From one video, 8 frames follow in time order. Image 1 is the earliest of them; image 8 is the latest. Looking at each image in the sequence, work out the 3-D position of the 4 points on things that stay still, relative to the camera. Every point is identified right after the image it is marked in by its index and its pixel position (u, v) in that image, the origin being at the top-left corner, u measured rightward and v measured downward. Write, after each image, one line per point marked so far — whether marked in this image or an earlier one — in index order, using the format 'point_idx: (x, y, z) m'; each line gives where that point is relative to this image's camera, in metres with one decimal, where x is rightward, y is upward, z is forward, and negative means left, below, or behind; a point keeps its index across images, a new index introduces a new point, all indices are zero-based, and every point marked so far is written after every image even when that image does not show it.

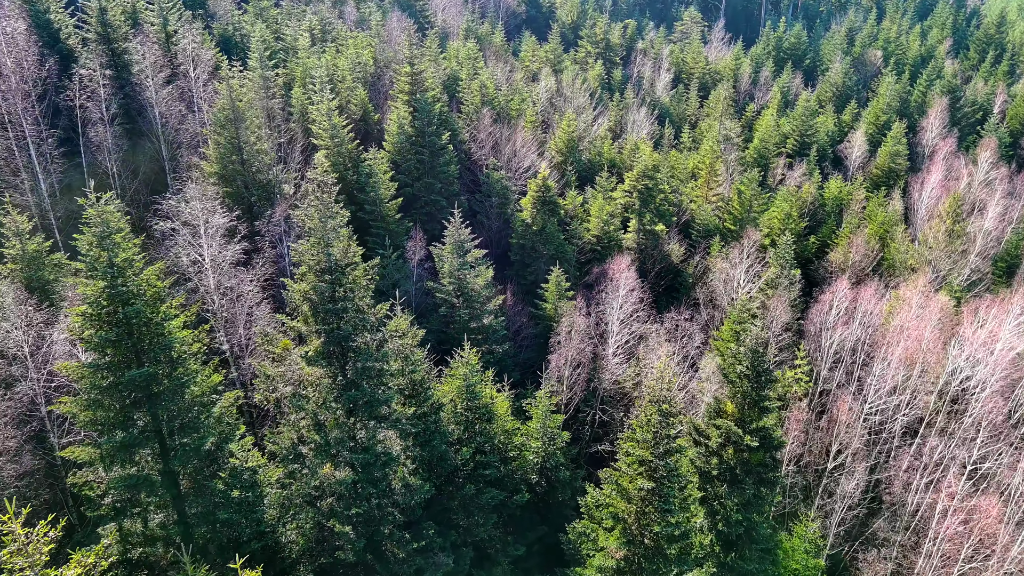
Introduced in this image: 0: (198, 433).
0: (-7.9, -3.7, +18.4) m
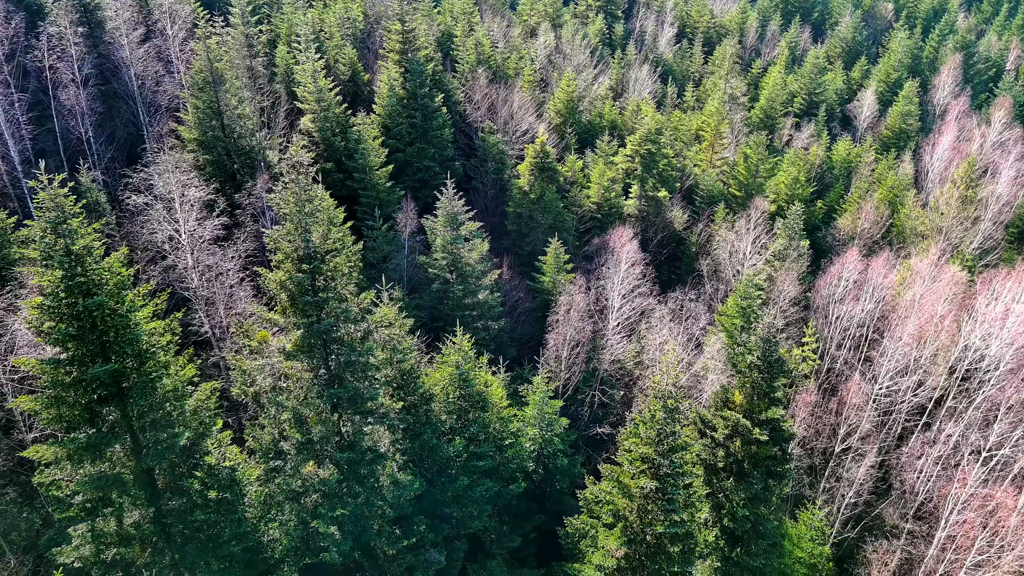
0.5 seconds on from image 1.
0: (-8.0, -3.3, +17.3) m
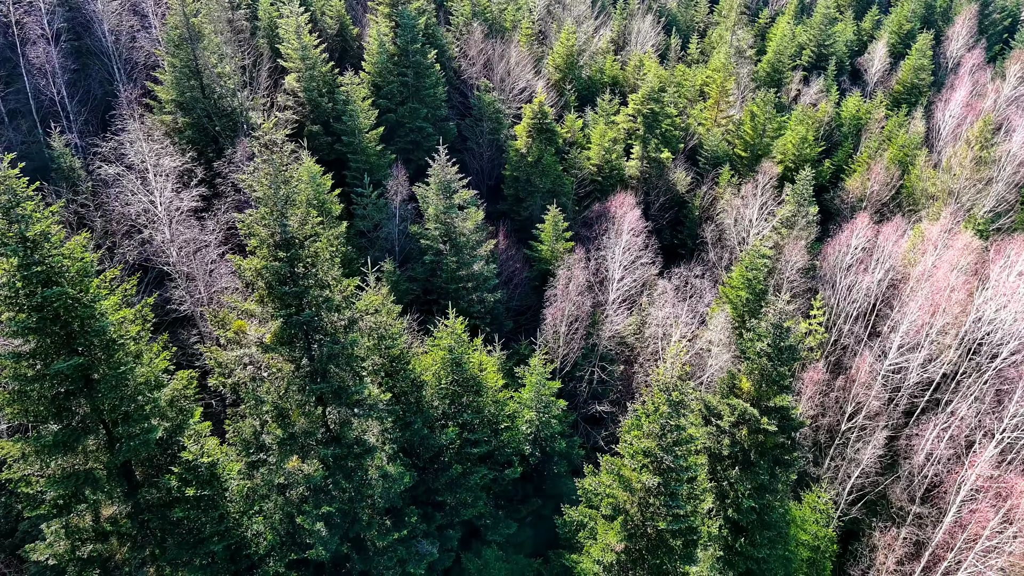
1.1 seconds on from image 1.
0: (-8.1, -3.0, +16.3) m
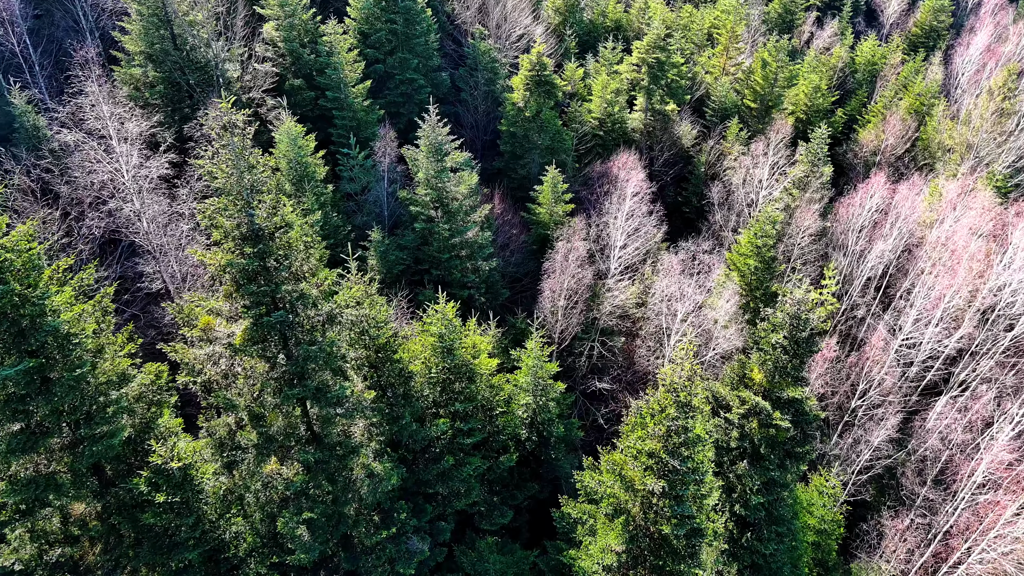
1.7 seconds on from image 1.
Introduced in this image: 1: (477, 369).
0: (-8.2, -2.8, +15.1) m
1: (-0.9, -2.1, +19.0) m
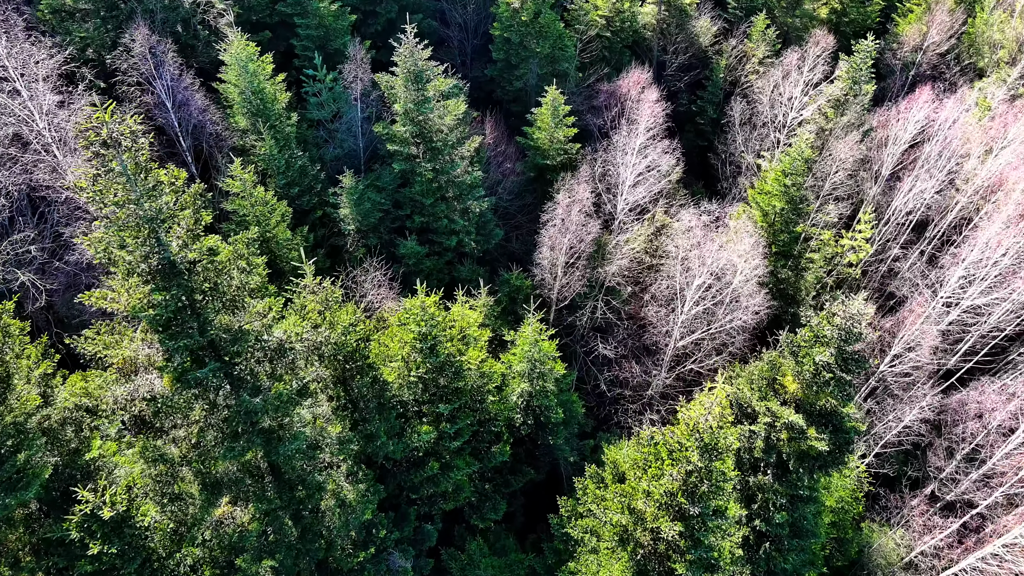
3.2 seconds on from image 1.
0: (-8.3, -3.0, +12.7) m
1: (-1.1, -1.6, +16.5) m
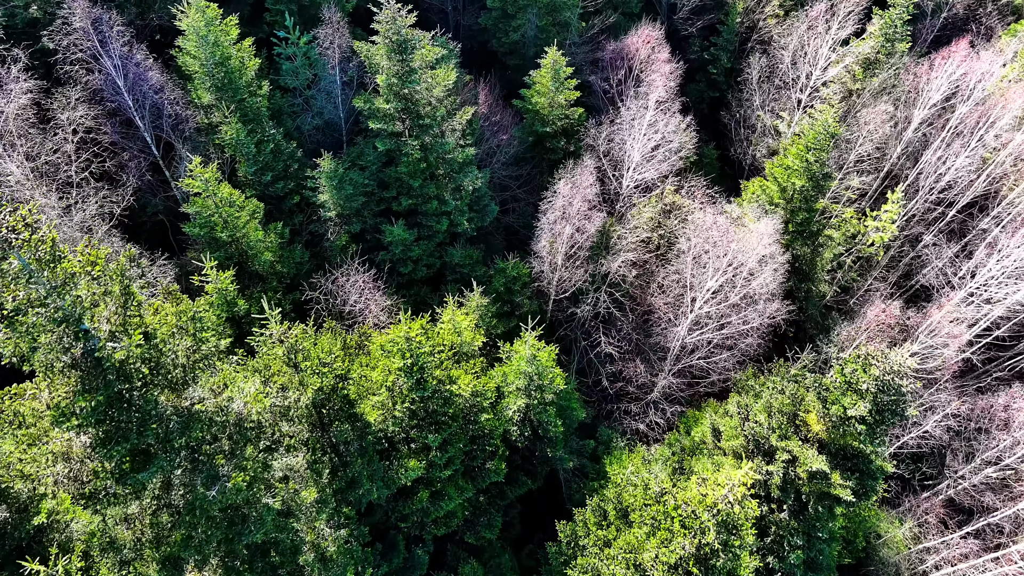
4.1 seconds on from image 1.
0: (-8.4, -3.8, +11.5) m
1: (-1.2, -2.0, +15.1) m
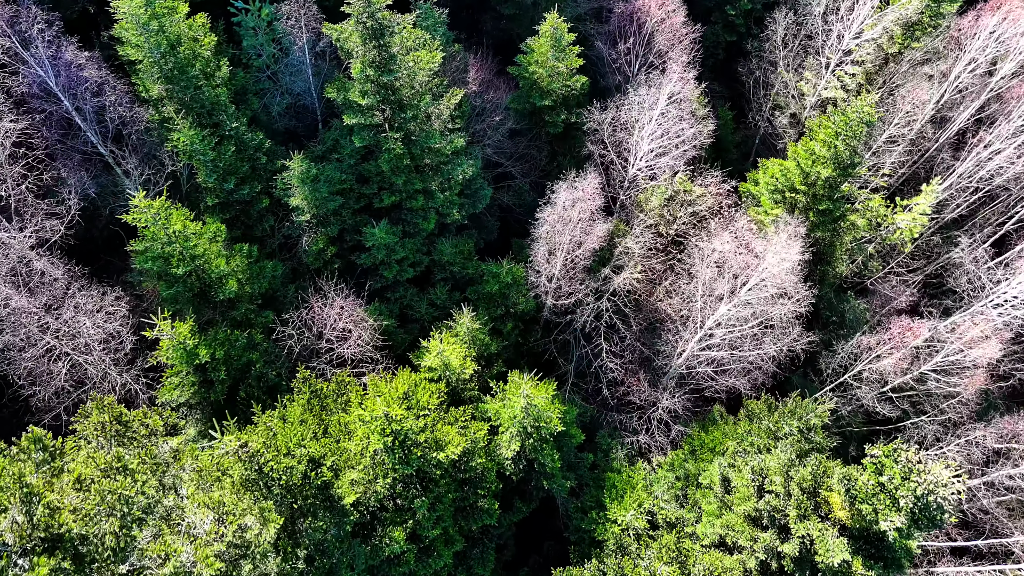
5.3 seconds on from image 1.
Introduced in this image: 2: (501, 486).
0: (-8.5, -5.2, +10.4) m
1: (-1.3, -2.9, +13.7) m
2: (-0.3, -4.8, +17.1) m
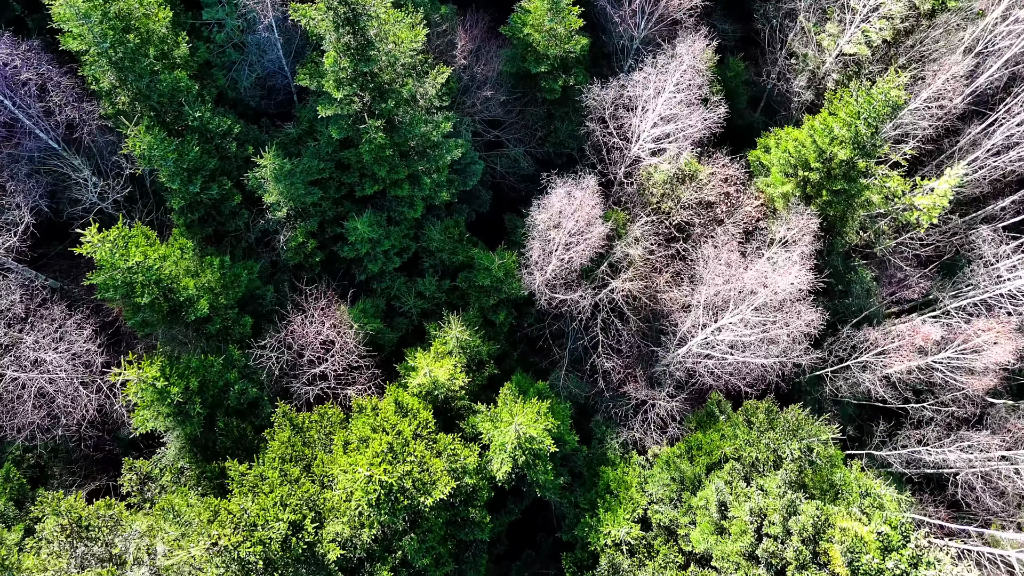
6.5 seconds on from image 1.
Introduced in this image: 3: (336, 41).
0: (-8.7, -6.2, +10.3) m
1: (-1.4, -3.4, +13.2) m
2: (-0.5, -4.8, +16.8) m
3: (-3.5, +4.8, +14.3) m
